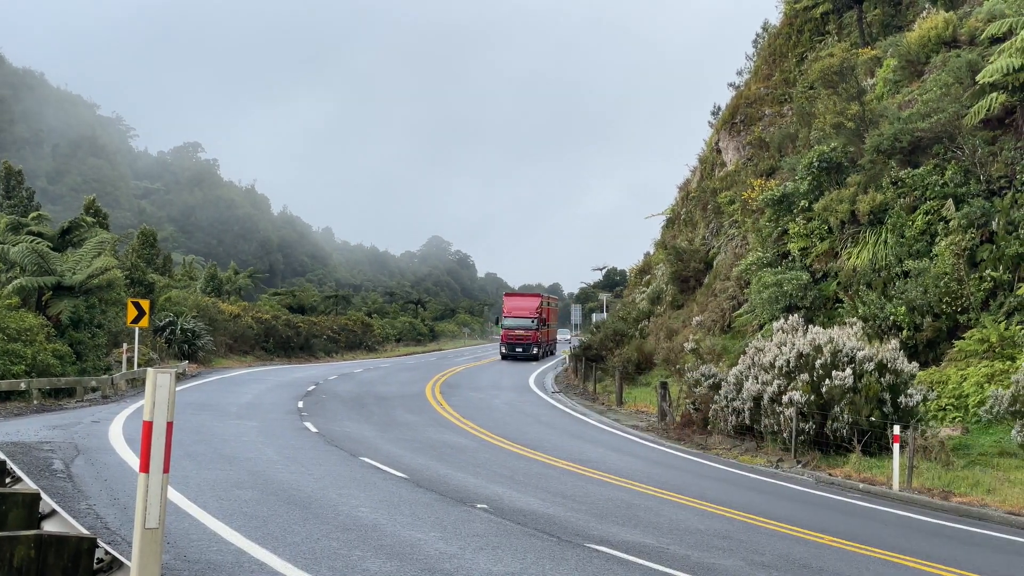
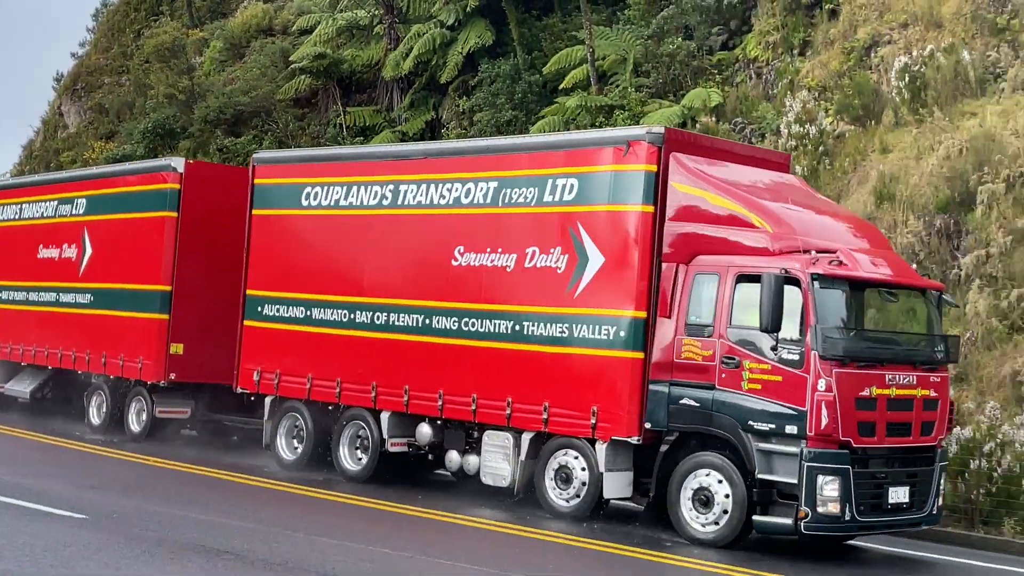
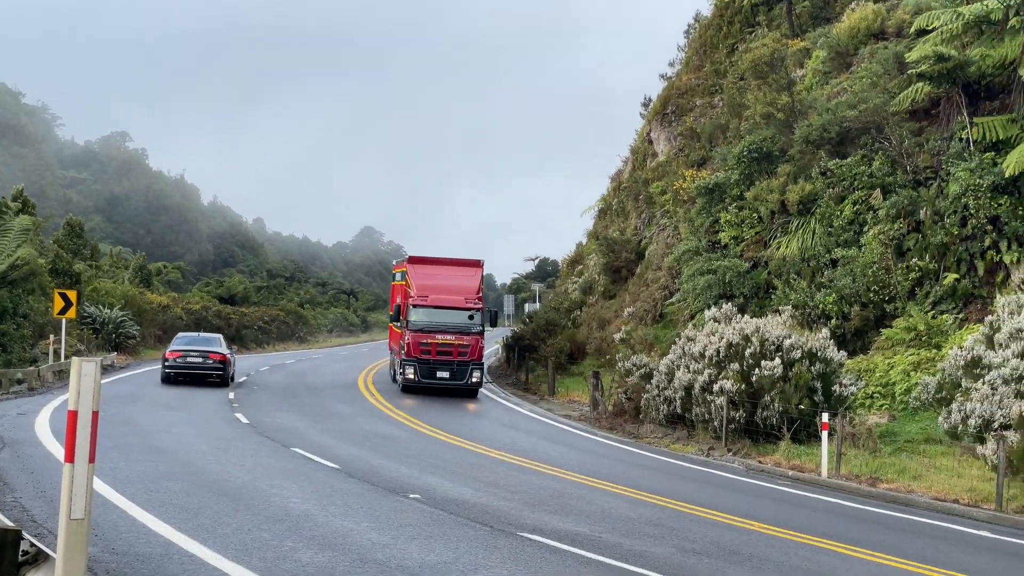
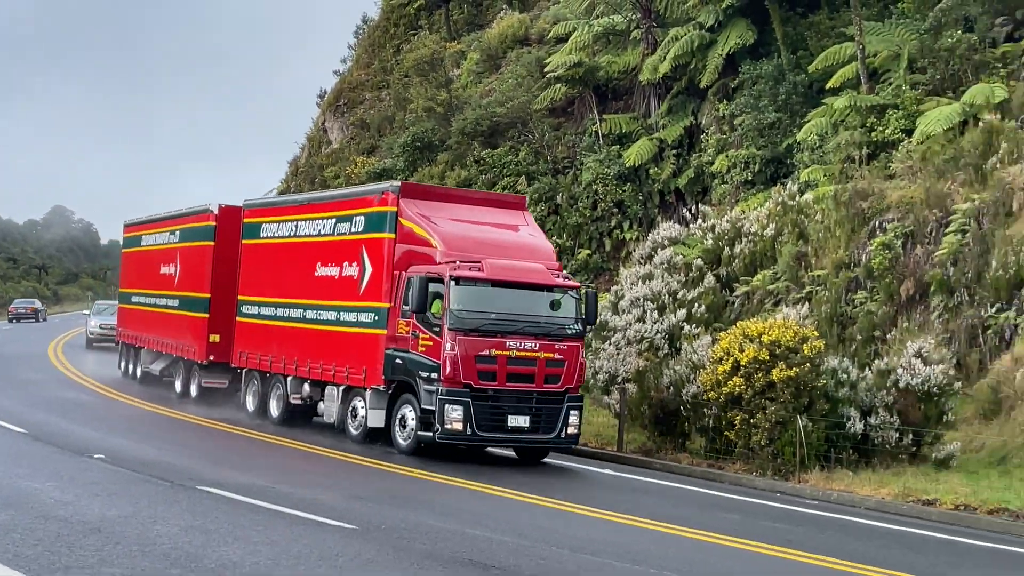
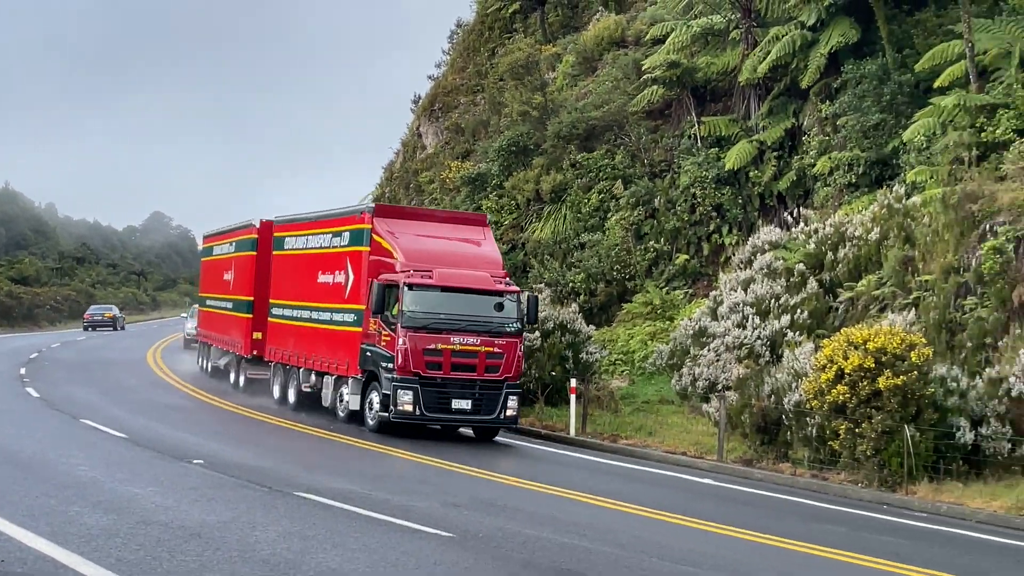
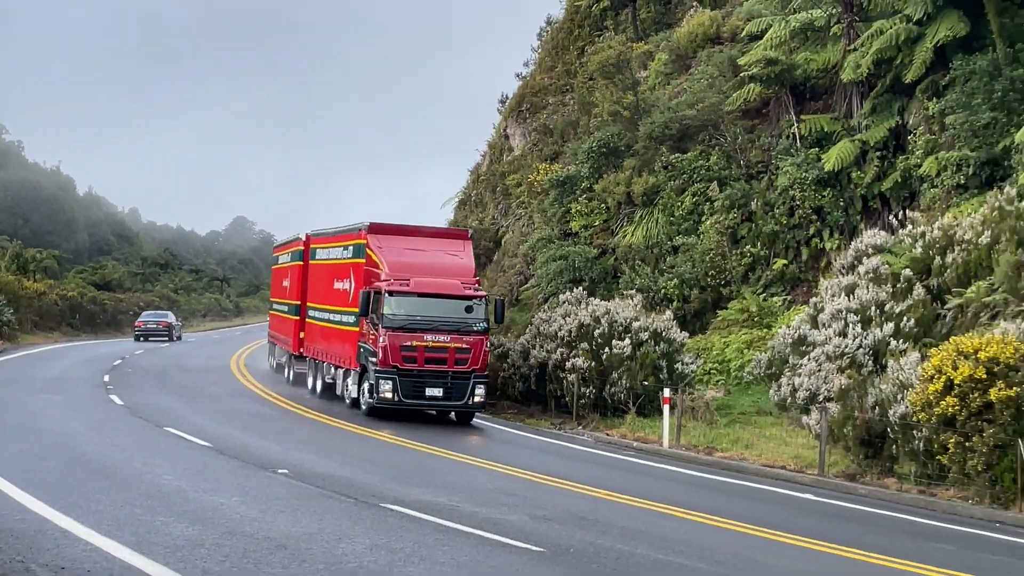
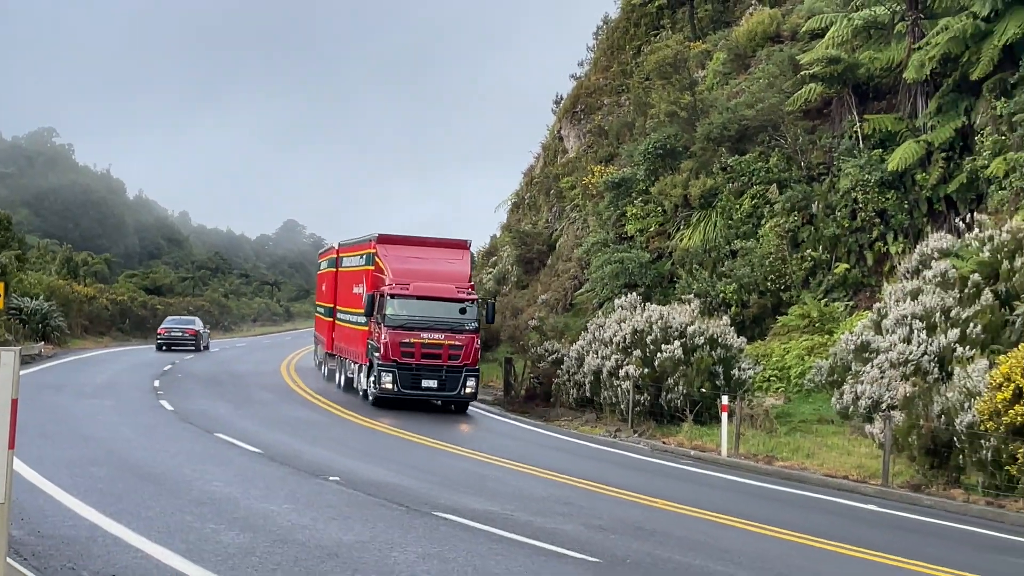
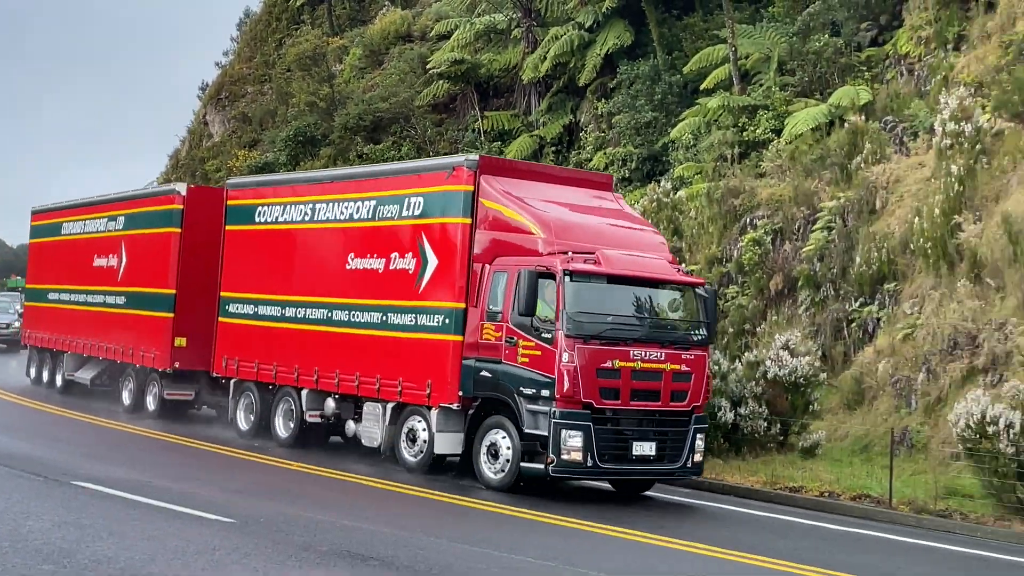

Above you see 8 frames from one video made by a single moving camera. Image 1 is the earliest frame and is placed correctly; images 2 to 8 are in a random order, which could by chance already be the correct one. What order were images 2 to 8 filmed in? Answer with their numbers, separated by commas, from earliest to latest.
3, 7, 6, 5, 4, 8, 2
